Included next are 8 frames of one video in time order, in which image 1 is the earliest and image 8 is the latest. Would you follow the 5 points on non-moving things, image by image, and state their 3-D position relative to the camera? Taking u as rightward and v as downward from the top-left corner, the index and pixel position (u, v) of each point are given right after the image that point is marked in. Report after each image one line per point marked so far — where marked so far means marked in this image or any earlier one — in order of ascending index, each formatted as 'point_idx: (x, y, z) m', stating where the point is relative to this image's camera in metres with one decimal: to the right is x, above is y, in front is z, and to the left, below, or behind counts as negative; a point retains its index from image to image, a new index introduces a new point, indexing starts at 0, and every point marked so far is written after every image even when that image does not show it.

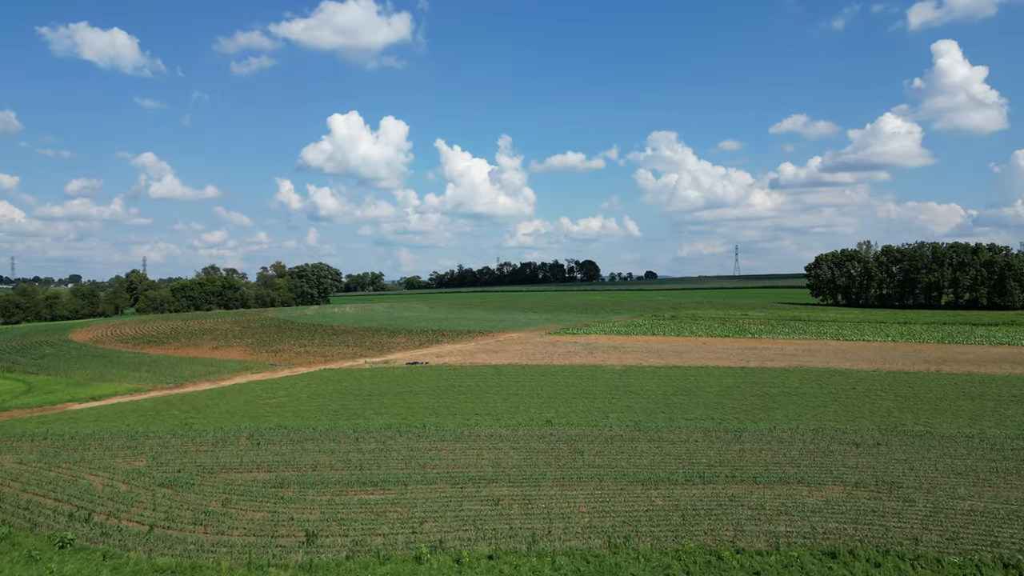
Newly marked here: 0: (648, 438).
0: (+2.4, -2.6, +19.7) m
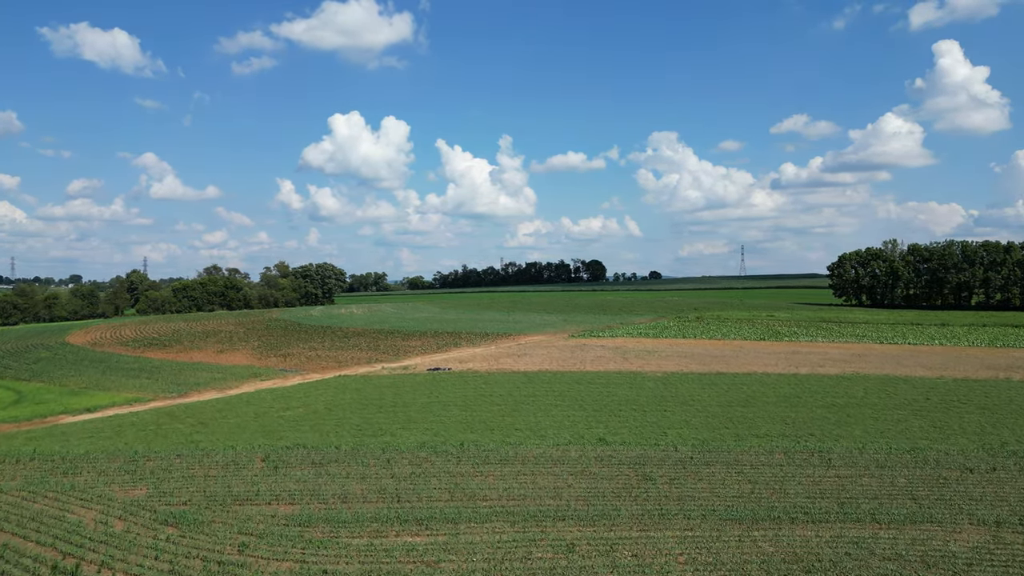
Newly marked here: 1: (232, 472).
0: (+3.2, -2.6, +17.2) m
1: (-4.2, -2.7, +16.8) m
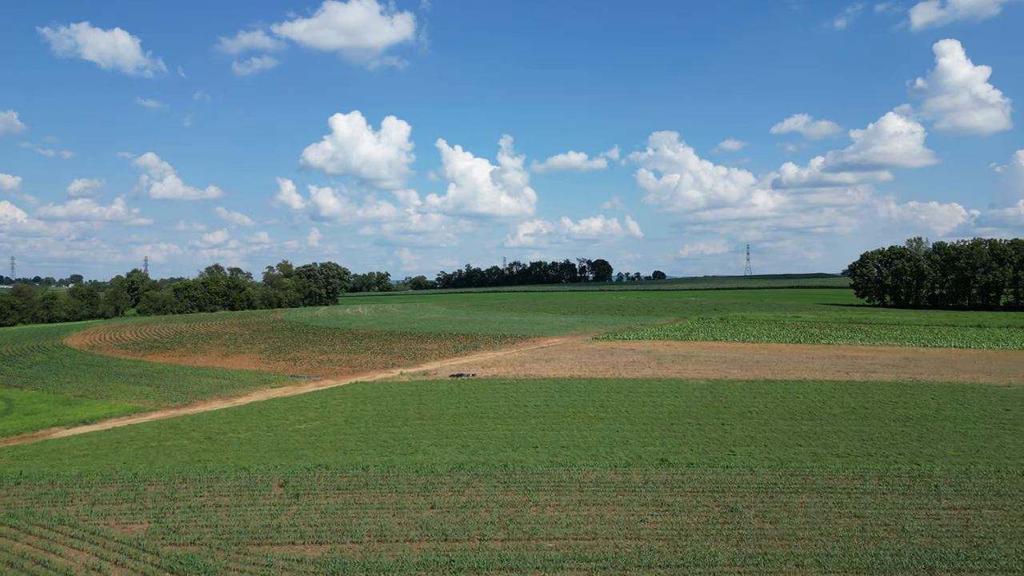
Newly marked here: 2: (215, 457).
0: (+4.0, -2.6, +14.9) m
1: (-3.4, -2.7, +14.5) m
2: (-4.7, -2.7, +17.9) m
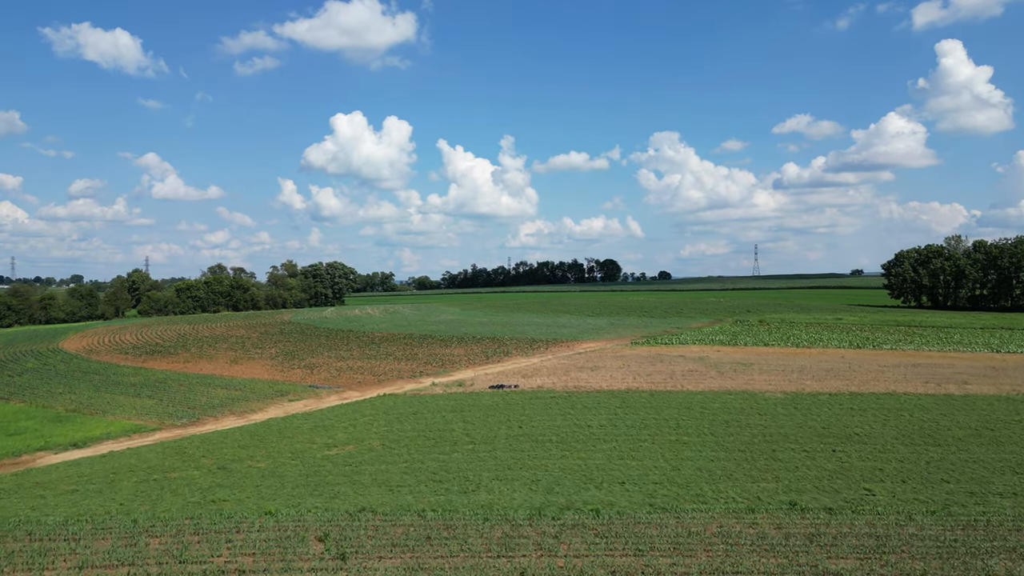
0: (+5.1, -2.6, +11.5) m
1: (-2.3, -2.8, +11.2) m
2: (-3.6, -2.7, +14.6) m
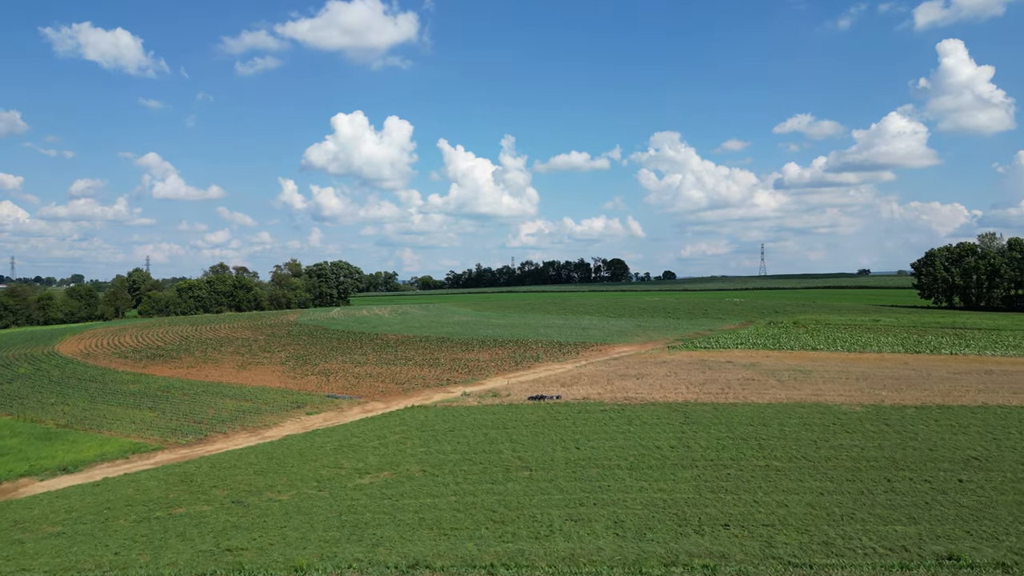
0: (+6.0, -2.6, +8.8) m
1: (-1.4, -2.7, +8.5) m
2: (-2.7, -2.7, +11.9) m
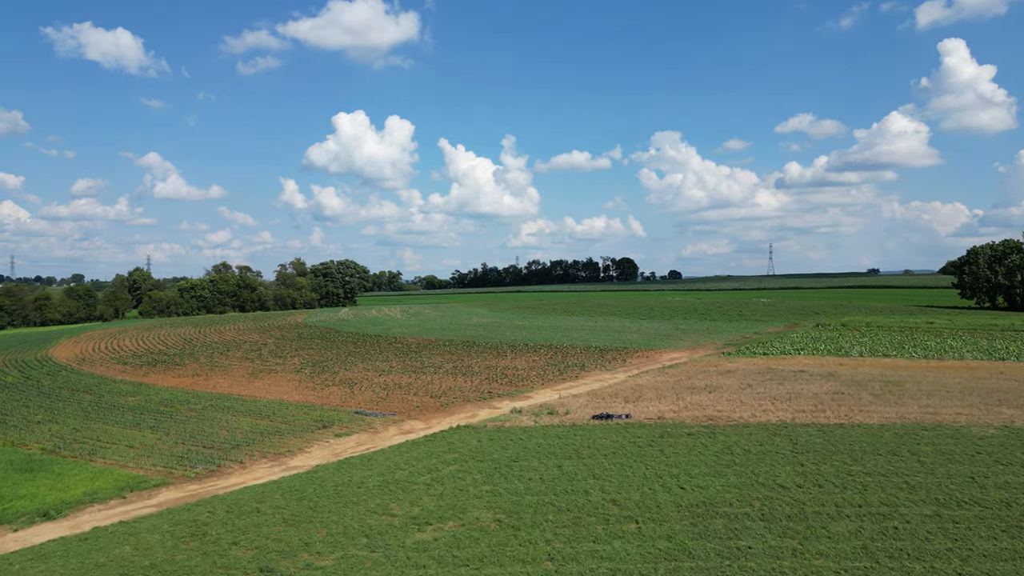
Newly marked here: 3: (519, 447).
0: (+7.1, -2.7, +5.4) m
1: (-0.3, -2.8, +5.1) m
2: (-1.6, -2.7, +8.5) m
3: (+0.1, -2.5, +17.7) m
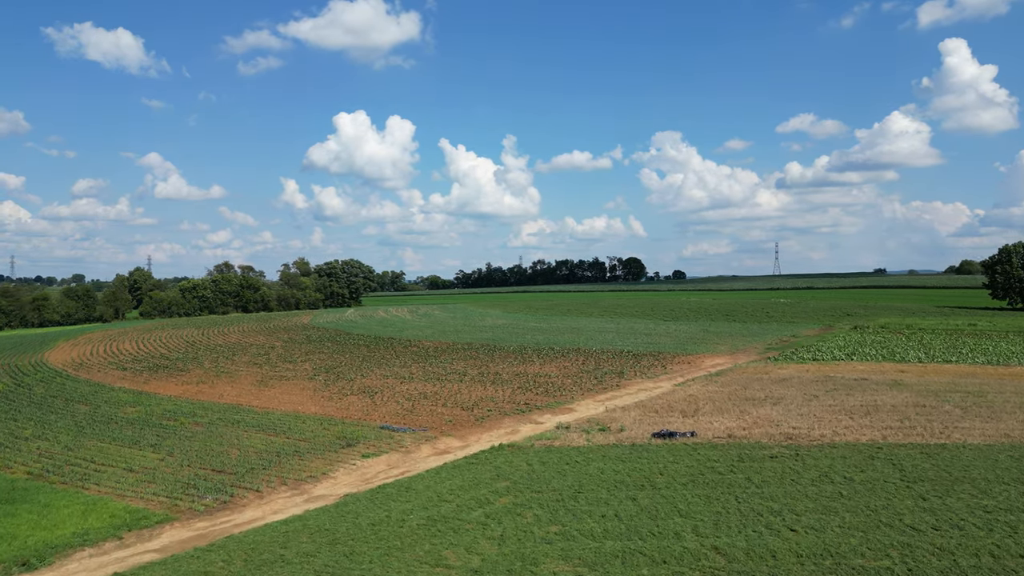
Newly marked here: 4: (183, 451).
0: (+7.9, -2.7, +3.0) m
1: (+0.5, -2.8, +2.7) m
2: (-0.8, -2.7, +6.1) m
3: (+0.9, -2.5, +15.3) m
4: (-5.4, -2.6, +18.5) m
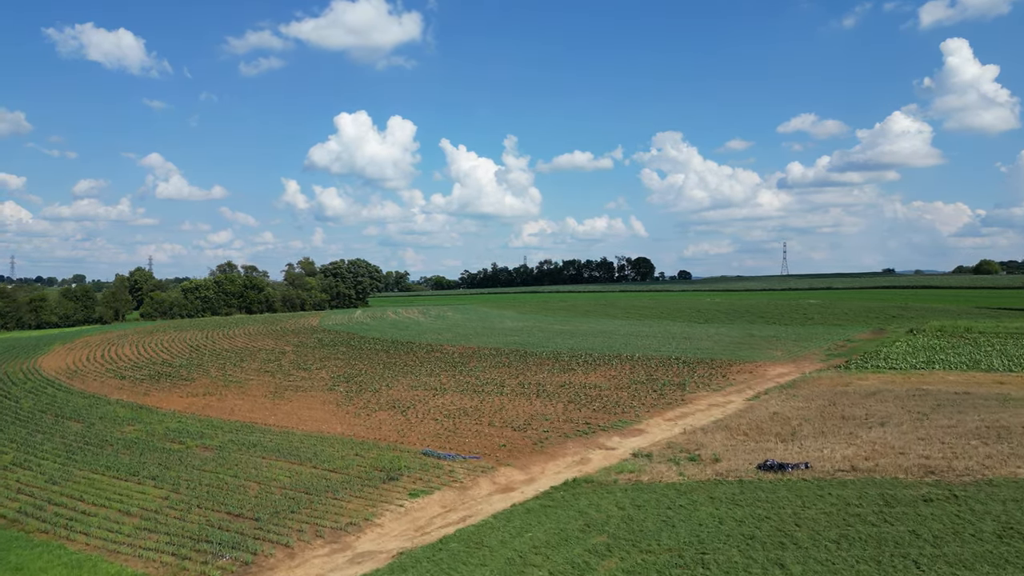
0: (+8.8, -2.7, -0.1) m
1: (+1.5, -2.8, -0.4) m
2: (+0.2, -2.7, +3.0) m
3: (+1.9, -2.5, +12.2) m
4: (-4.4, -2.7, +15.4) m
